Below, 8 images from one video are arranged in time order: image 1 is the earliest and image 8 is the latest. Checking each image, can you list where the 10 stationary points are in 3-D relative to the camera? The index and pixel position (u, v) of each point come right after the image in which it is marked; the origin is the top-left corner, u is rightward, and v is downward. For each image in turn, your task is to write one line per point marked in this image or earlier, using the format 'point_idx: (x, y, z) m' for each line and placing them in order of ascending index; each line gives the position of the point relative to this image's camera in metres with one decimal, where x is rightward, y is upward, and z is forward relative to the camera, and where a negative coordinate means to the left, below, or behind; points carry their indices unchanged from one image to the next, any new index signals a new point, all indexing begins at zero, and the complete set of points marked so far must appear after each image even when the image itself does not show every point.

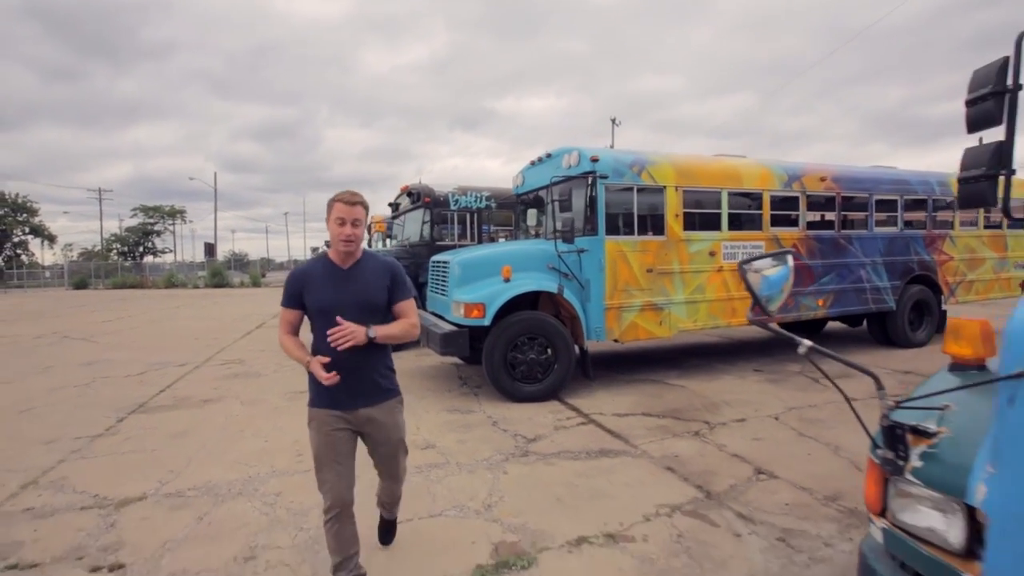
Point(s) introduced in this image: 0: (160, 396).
0: (-4.7, -1.4, +6.9) m
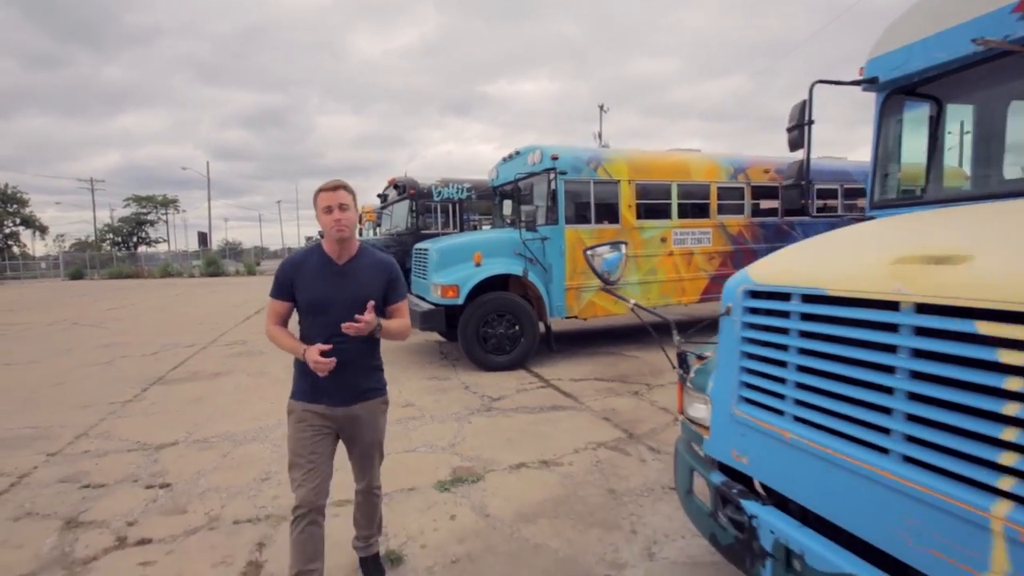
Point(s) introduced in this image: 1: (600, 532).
0: (-5.1, -1.2, +7.8) m
1: (+0.6, -1.5, +3.3) m
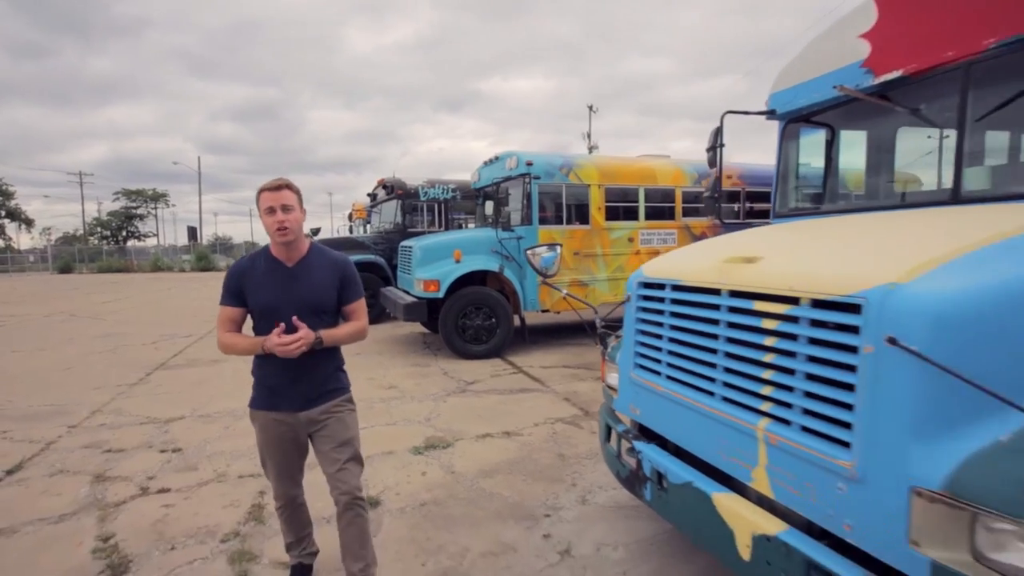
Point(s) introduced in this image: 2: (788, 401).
0: (-5.4, -1.1, +8.4) m
1: (+0.3, -1.5, +3.9) m
2: (+1.0, -0.4, +1.8) m
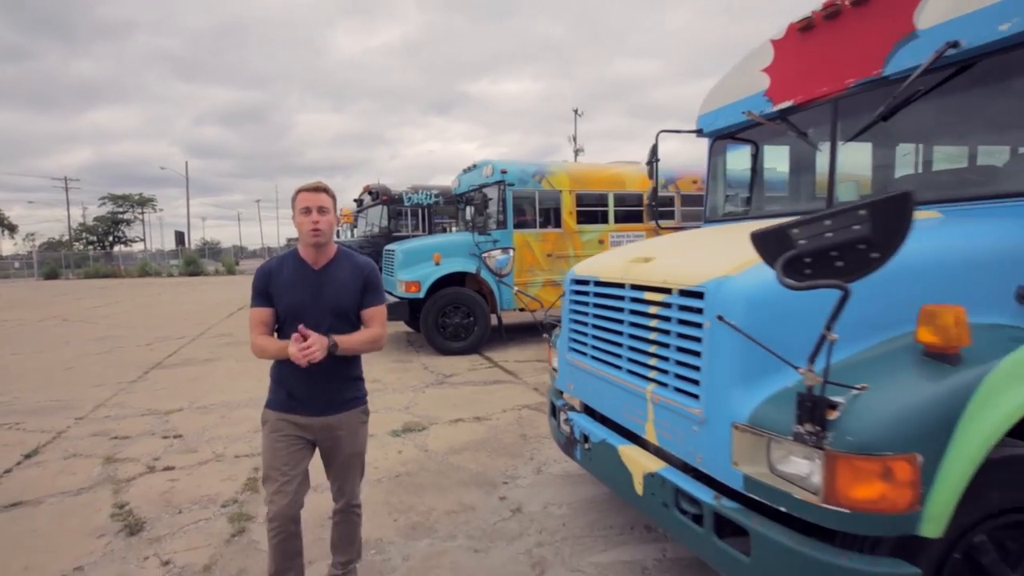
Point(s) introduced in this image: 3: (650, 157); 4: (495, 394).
0: (-5.8, -1.2, +8.8) m
1: (0.0, -1.5, +4.5) m
2: (+0.7, -0.4, +2.4) m
3: (+1.2, +1.2, +4.6) m
4: (-0.2, -1.3, +6.4) m
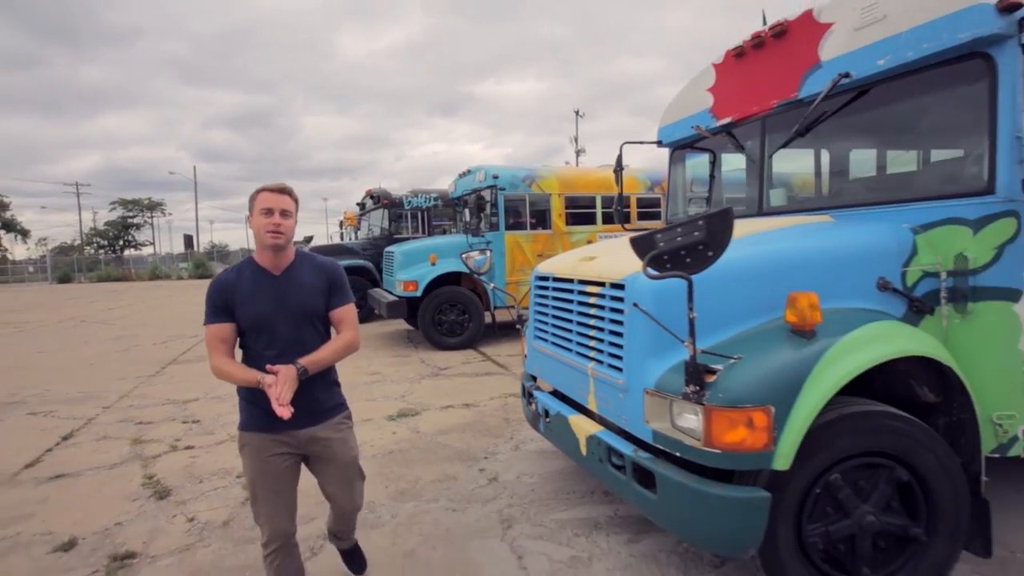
0: (-6.0, -1.2, +9.4) m
1: (-0.2, -1.5, +5.0) m
2: (+0.5, -0.3, +2.9) m
3: (+1.0, +1.2, +5.1) m
4: (-0.4, -1.3, +6.9) m
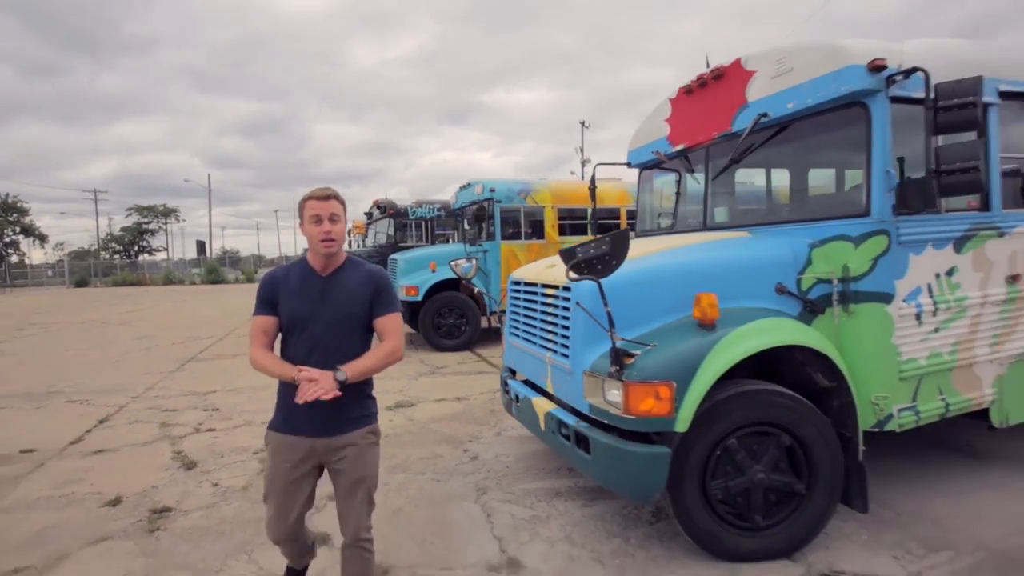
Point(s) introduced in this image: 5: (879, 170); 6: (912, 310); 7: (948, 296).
0: (-6.1, -1.3, +10.1) m
1: (-0.4, -1.5, +5.6) m
2: (+0.3, -0.3, +3.5) m
3: (+0.9, +1.1, +5.7) m
4: (-0.5, -1.4, +7.6) m
5: (+2.3, +0.7, +3.2) m
6: (+2.5, -0.1, +3.3) m
7: (+2.9, -0.1, +3.4) m
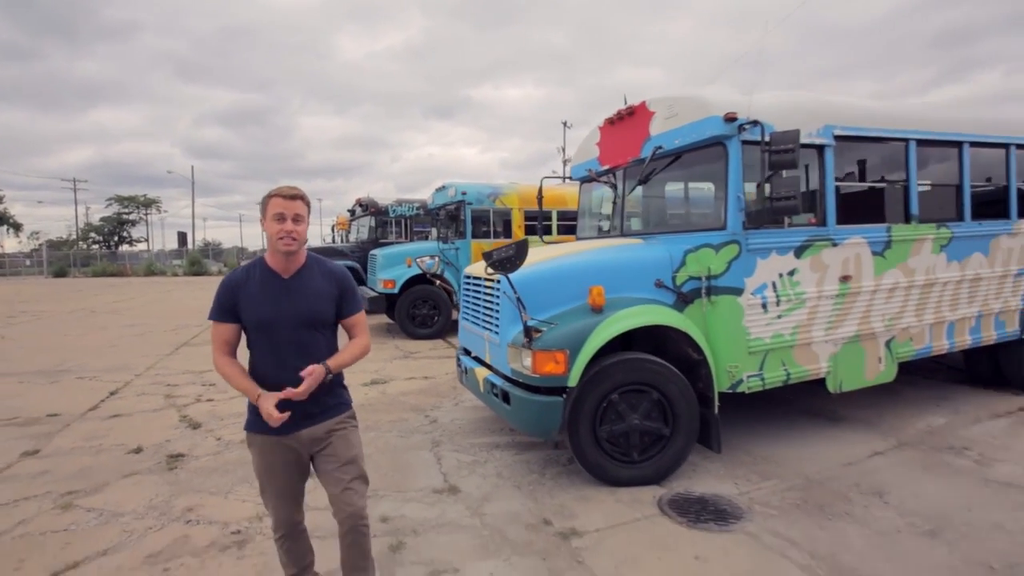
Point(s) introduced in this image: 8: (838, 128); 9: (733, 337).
0: (-6.7, -1.1, +11.0) m
1: (-0.9, -1.4, +6.6) m
2: (-0.2, -0.3, +4.5) m
3: (+0.3, +1.2, +6.7) m
4: (-1.1, -1.3, +8.5) m
5: (+1.8, +0.8, +4.3) m
6: (+2.1, -0.1, +4.3) m
7: (+2.4, 0.0, +4.5) m
8: (+2.9, +1.5, +4.7) m
9: (+1.8, -0.4, +4.3) m
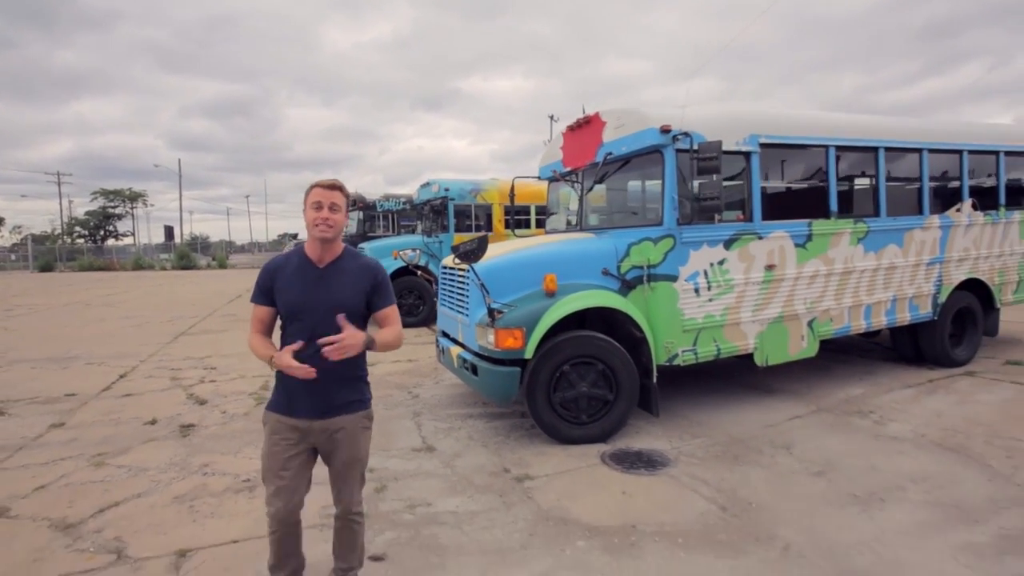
0: (-7.2, -0.9, +11.5) m
1: (-1.3, -1.3, +7.3) m
2: (-0.5, -0.2, +5.2) m
3: (0.0, +1.4, +7.4) m
4: (-1.5, -1.1, +9.2) m
5: (+1.5, +0.9, +5.0) m
6: (+1.8, 0.0, +5.1) m
7: (+2.1, +0.1, +5.2) m
8: (+2.6, +1.6, +5.4) m
9: (+1.5, -0.3, +5.0) m
